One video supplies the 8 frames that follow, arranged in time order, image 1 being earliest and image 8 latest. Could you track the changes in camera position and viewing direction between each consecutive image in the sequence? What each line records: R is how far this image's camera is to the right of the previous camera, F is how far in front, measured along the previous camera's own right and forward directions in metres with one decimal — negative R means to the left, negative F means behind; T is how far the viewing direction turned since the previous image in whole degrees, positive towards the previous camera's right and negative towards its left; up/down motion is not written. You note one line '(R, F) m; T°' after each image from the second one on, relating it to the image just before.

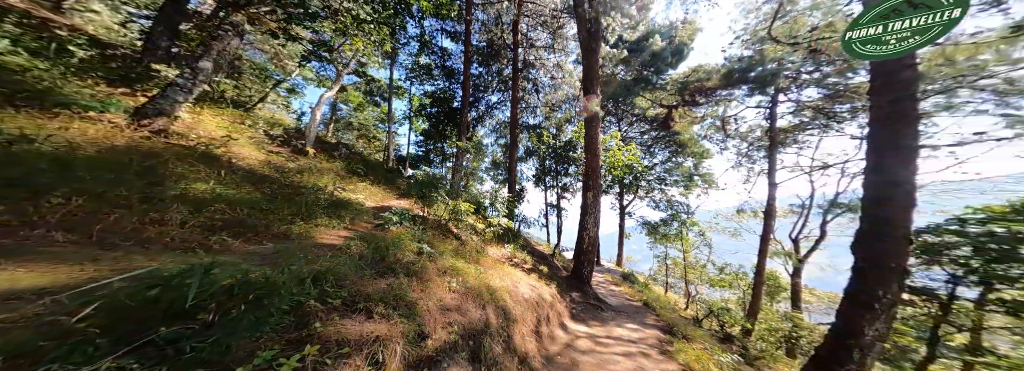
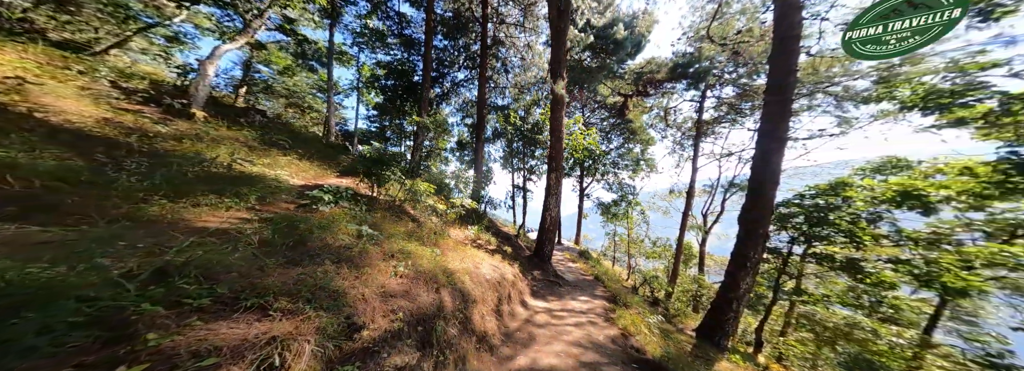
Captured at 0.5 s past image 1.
(+0.1, +0.1) m; +7°
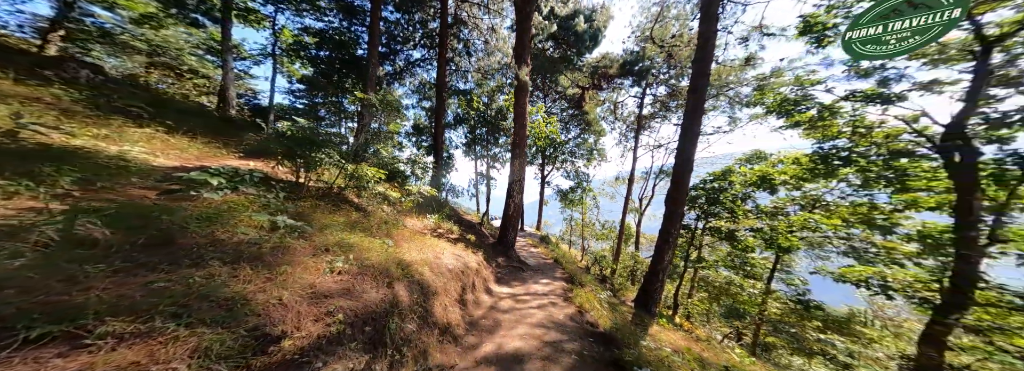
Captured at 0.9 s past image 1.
(0.0, +0.1) m; +8°
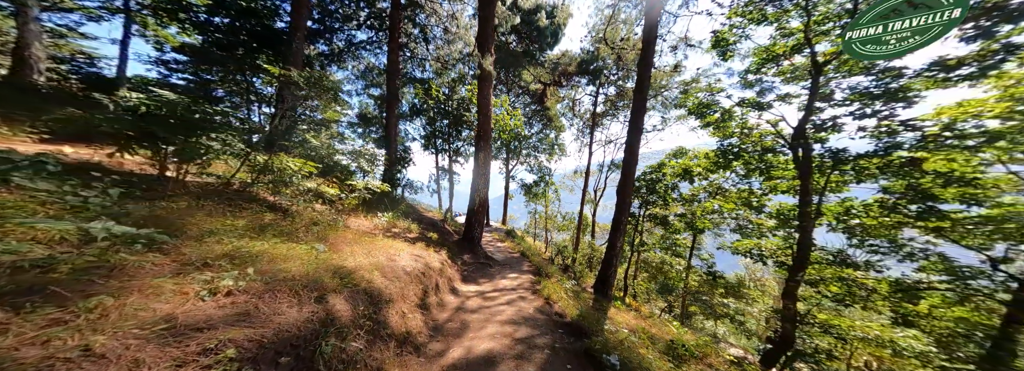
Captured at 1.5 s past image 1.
(0.0, +0.2) m; +9°
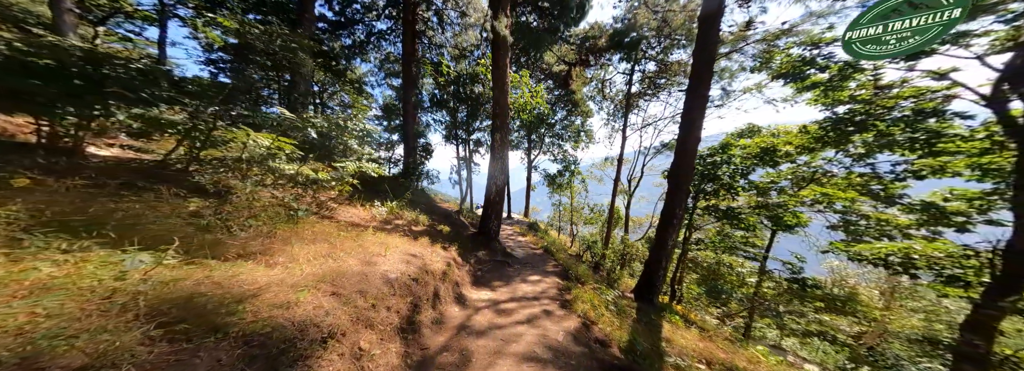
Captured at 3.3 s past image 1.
(0.0, +1.0) m; -6°
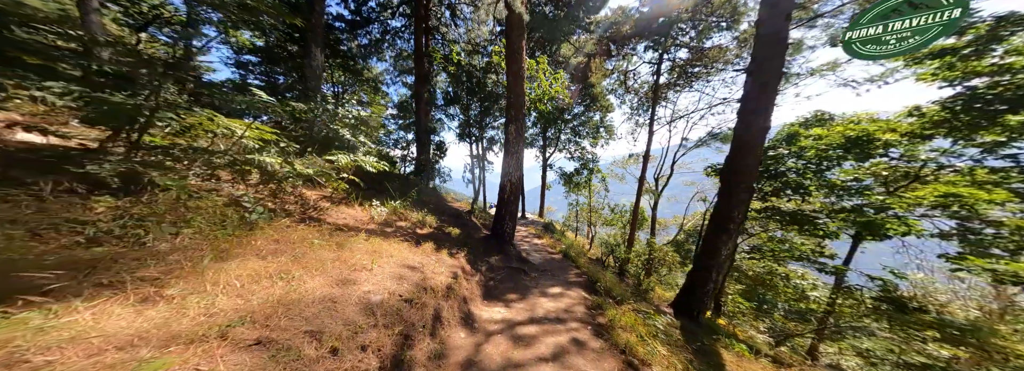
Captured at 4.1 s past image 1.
(-0.1, +0.7) m; -3°
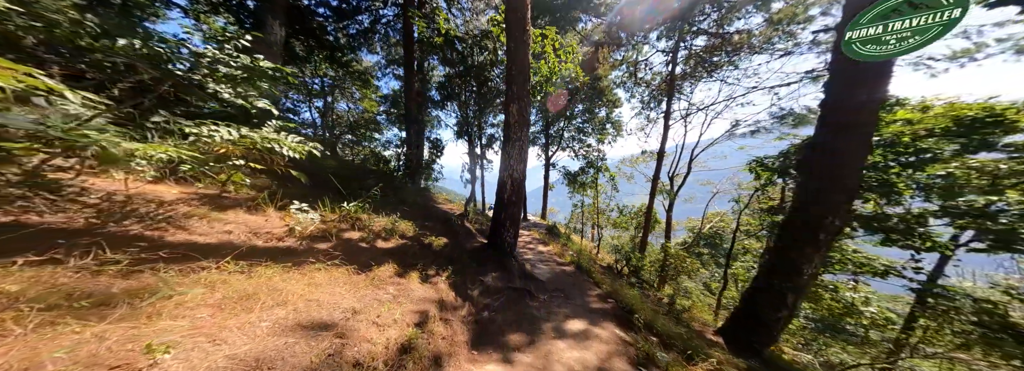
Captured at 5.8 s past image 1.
(0.0, +1.3) m; 0°
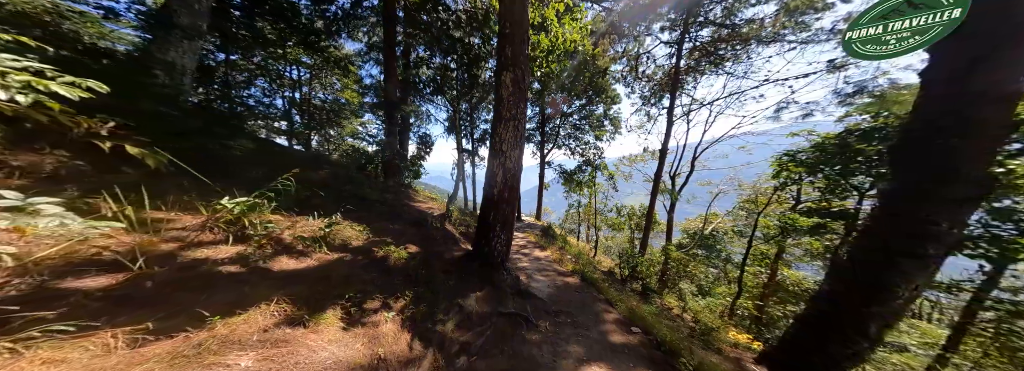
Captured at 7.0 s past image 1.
(0.0, +1.1) m; +1°
